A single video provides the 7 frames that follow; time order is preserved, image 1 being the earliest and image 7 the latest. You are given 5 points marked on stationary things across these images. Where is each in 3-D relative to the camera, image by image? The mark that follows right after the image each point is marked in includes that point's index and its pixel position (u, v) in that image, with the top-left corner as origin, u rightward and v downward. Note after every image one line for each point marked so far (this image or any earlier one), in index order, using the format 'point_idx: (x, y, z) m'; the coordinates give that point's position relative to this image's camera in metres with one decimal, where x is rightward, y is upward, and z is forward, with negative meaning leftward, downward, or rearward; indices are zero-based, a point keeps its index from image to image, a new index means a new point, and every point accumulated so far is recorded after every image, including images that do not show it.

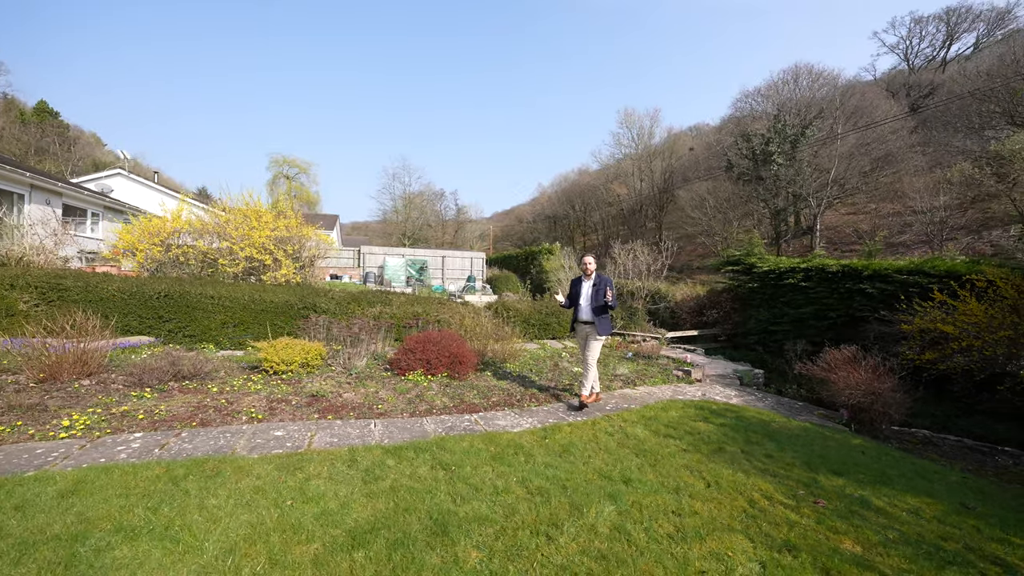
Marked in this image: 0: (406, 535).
0: (-0.6, -1.6, +2.3) m
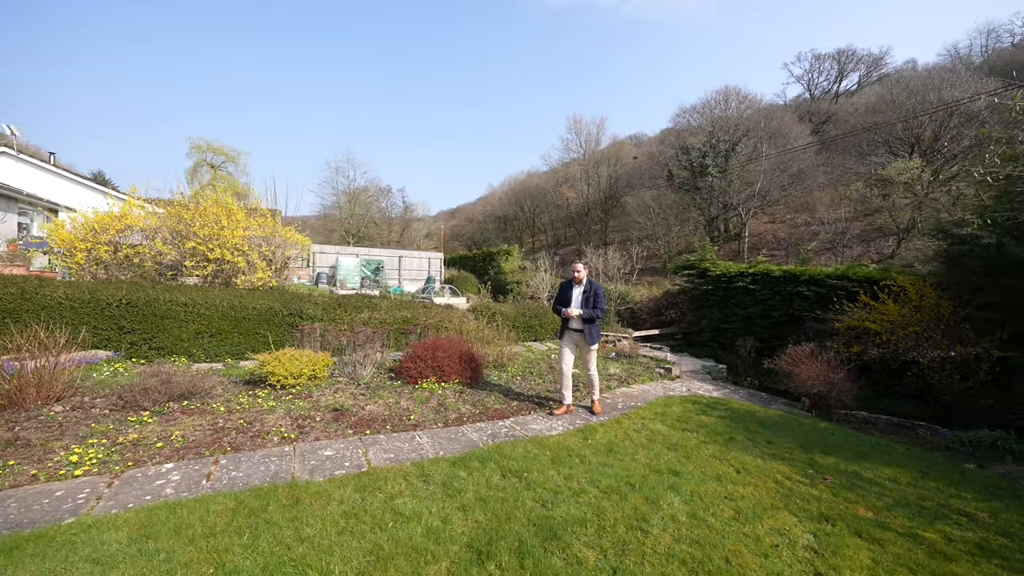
0: (+0.1, -1.7, +2.4) m
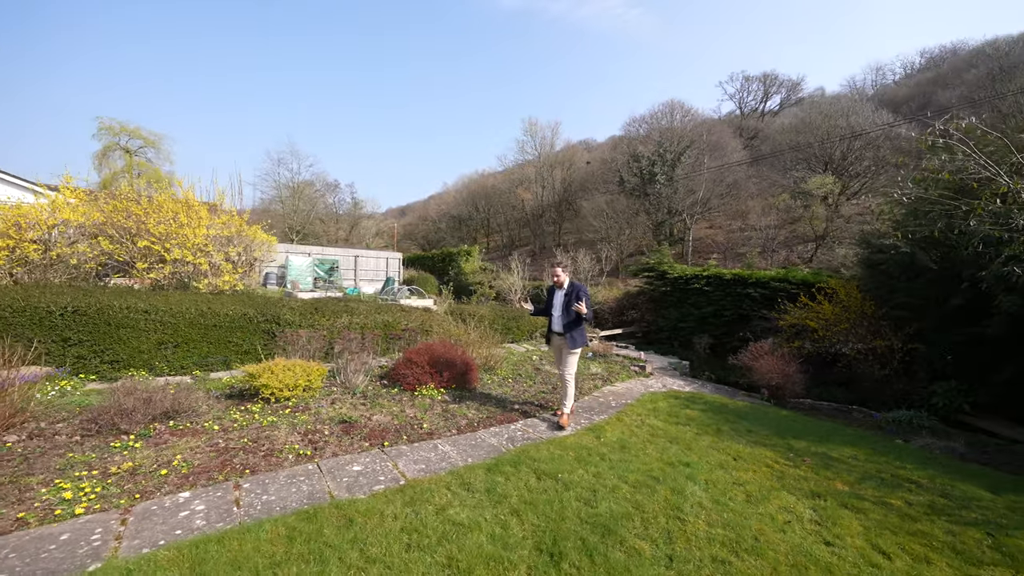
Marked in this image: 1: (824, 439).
0: (+0.5, -1.8, +2.5) m
1: (+4.4, -2.2, +5.1) m
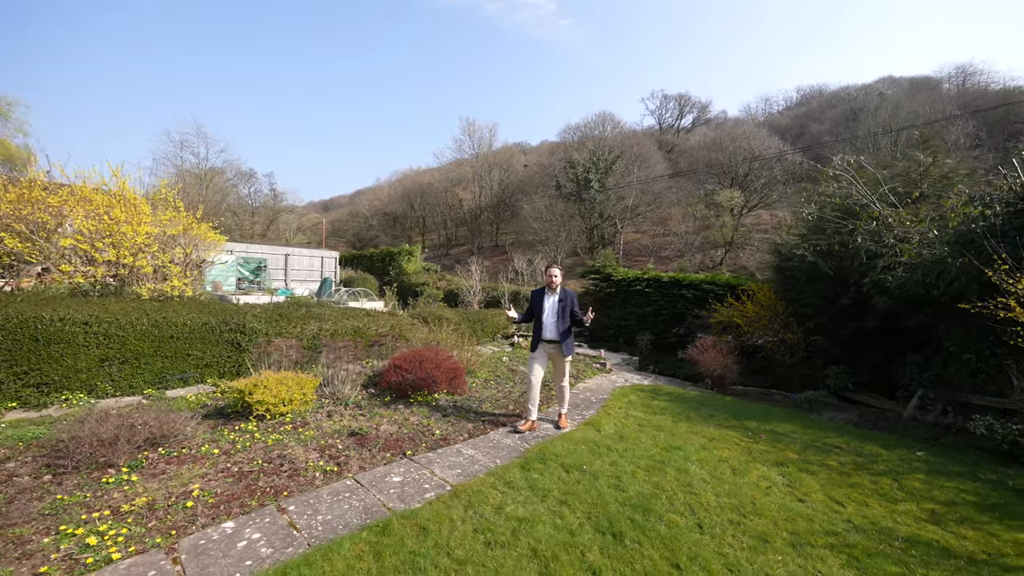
0: (+1.0, -1.9, +2.9) m
1: (+4.3, -2.2, +6.1) m
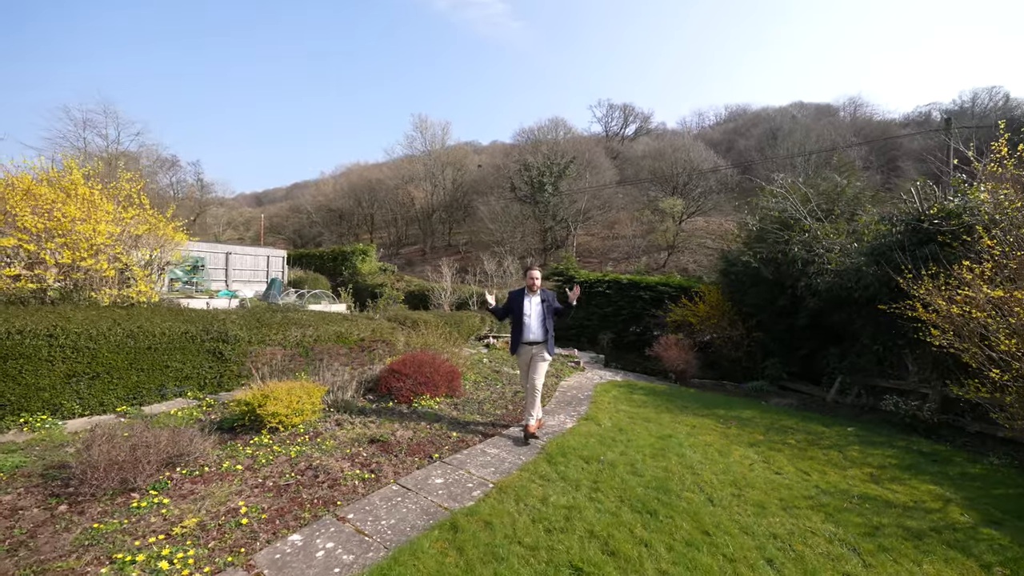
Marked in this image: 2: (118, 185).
0: (+1.4, -1.9, +3.3) m
1: (+4.2, -2.3, +7.0) m
2: (-6.6, +1.7, +6.0) m
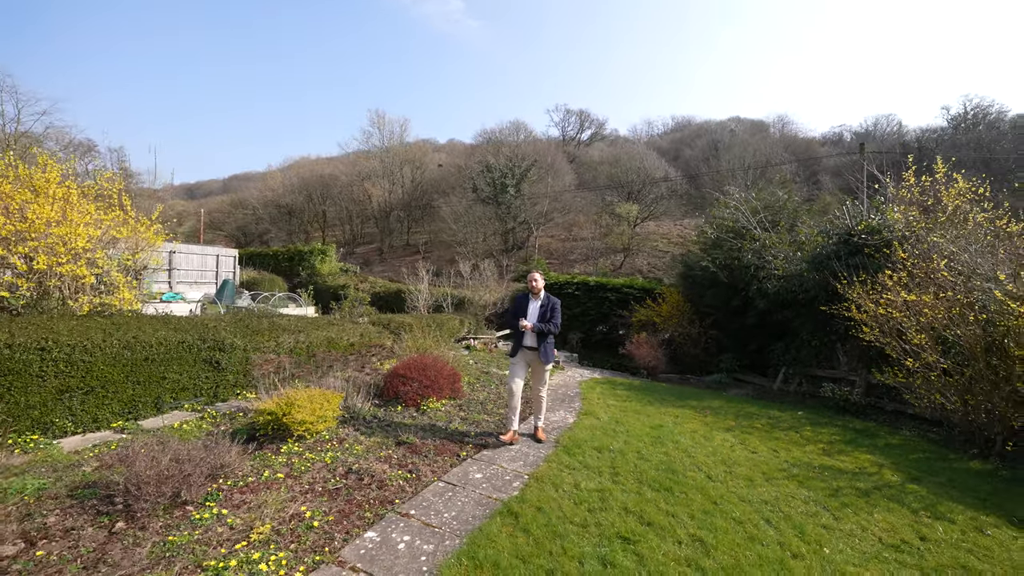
0: (+1.7, -2.0, +3.8) m
1: (+4.1, -2.4, +7.8) m
2: (-6.6, +1.6, +5.6) m
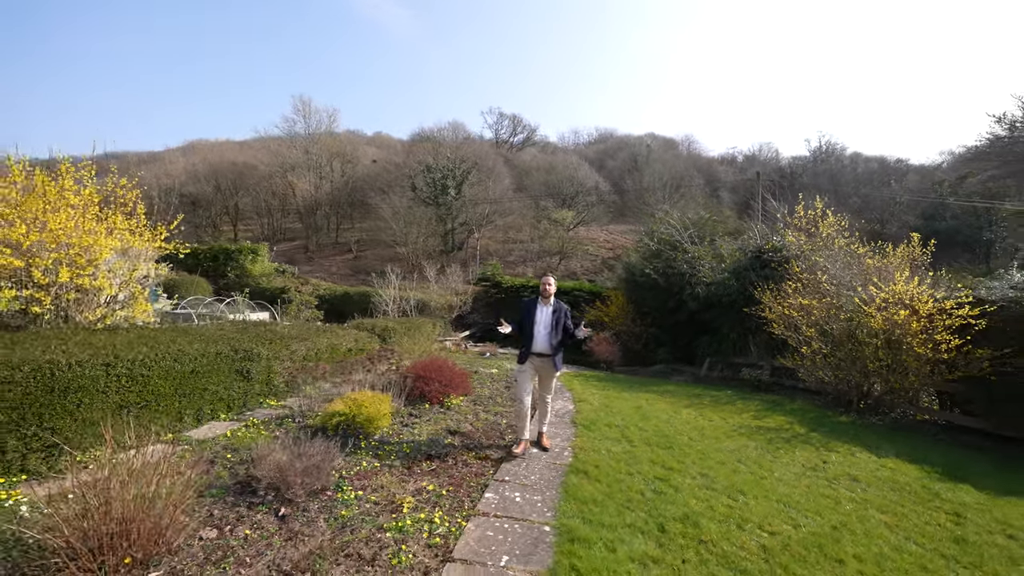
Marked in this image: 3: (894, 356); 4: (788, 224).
0: (+2.2, -2.2, +5.1) m
1: (+3.8, -2.6, +9.5) m
2: (-6.2, +1.4, +5.2) m
3: (+7.5, -1.3, +7.0) m
4: (+8.9, +2.1, +11.6) m
